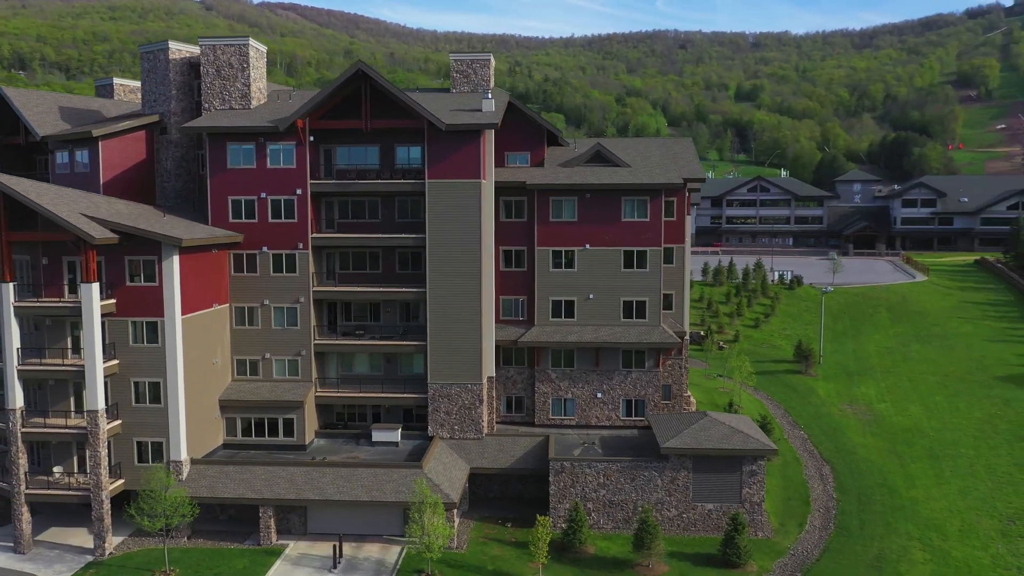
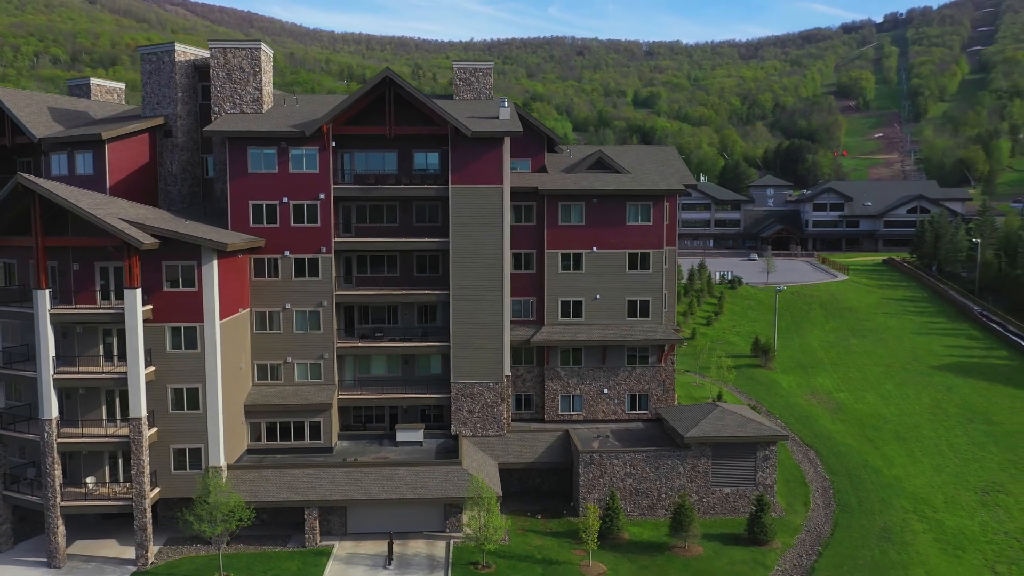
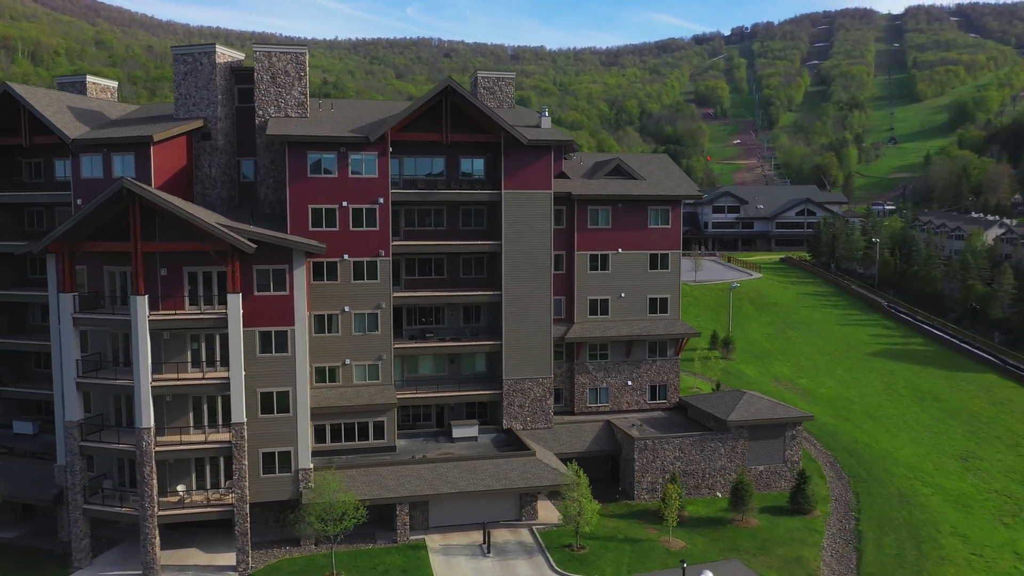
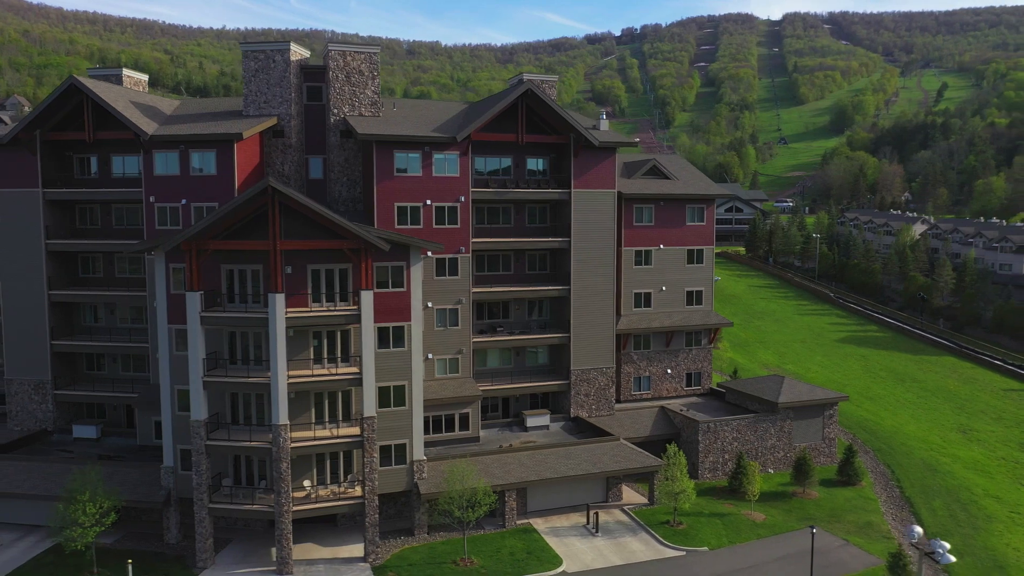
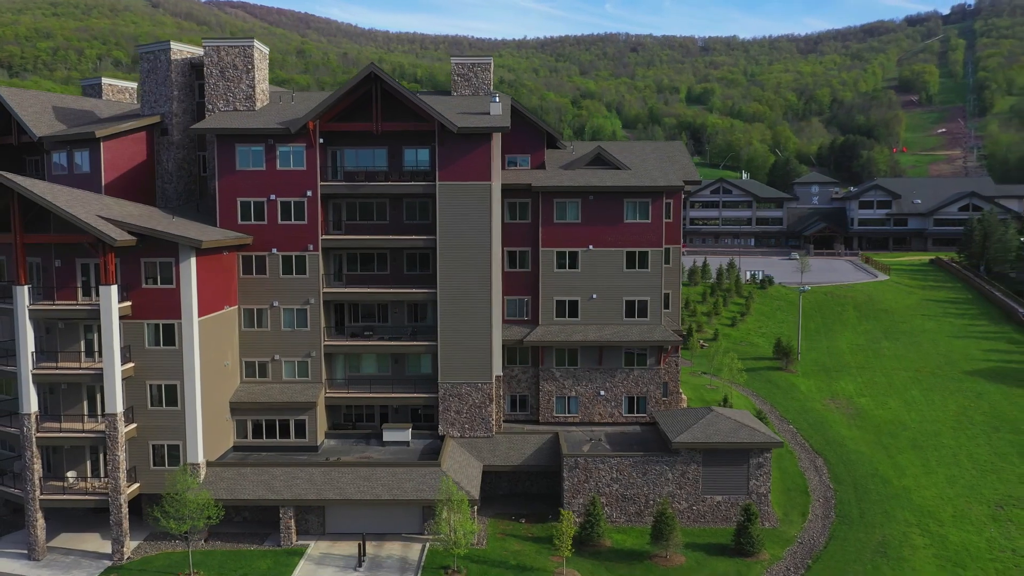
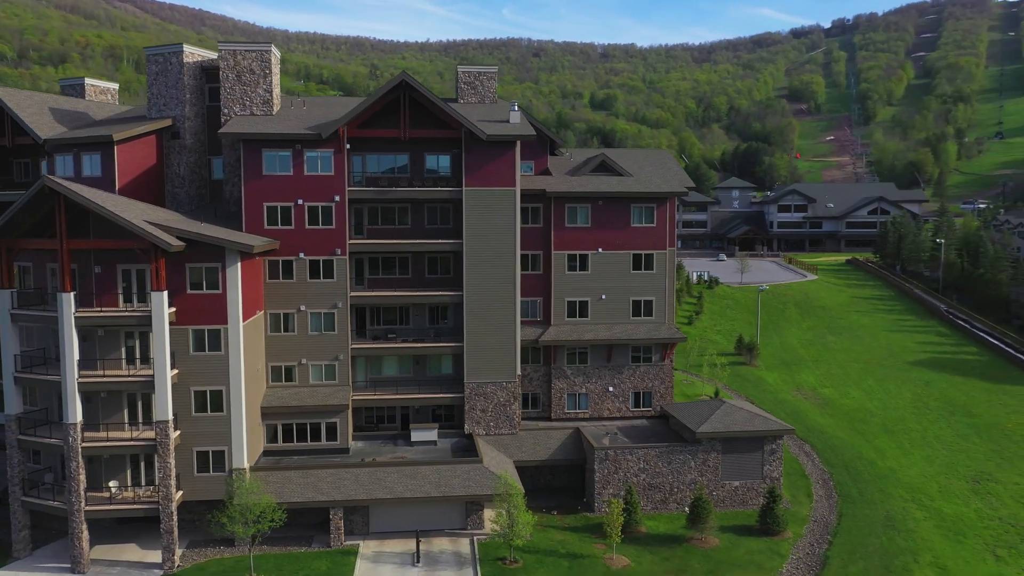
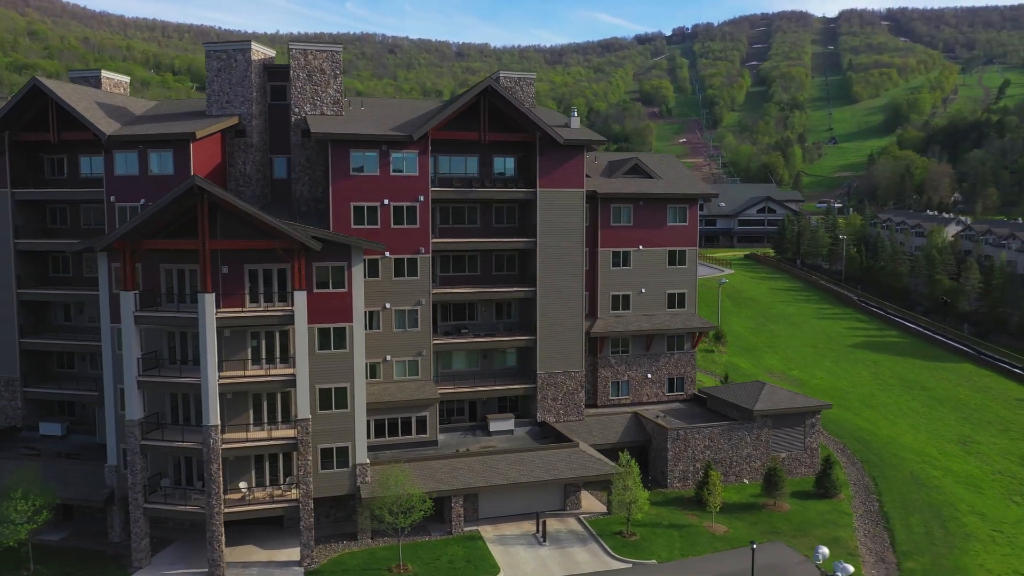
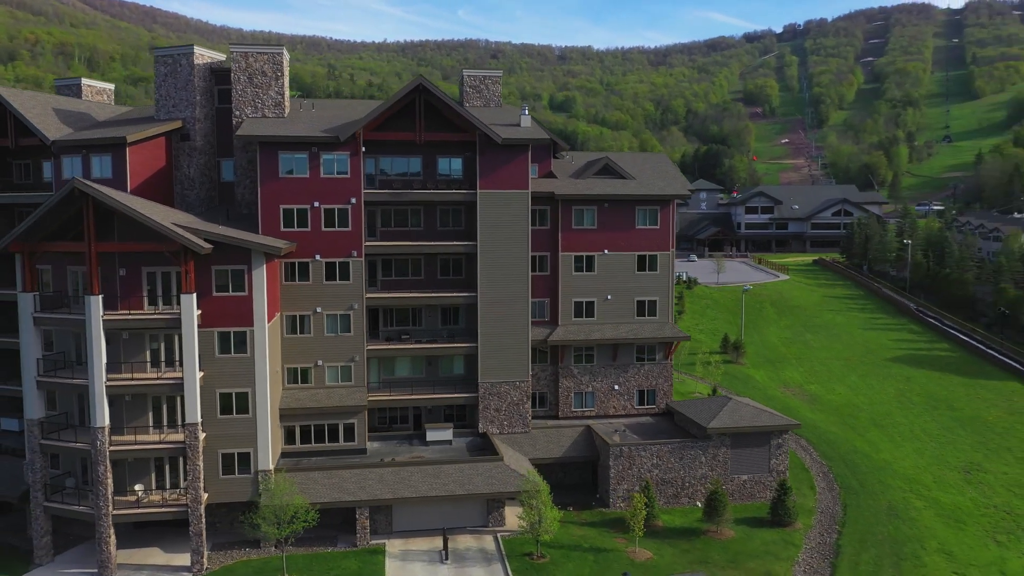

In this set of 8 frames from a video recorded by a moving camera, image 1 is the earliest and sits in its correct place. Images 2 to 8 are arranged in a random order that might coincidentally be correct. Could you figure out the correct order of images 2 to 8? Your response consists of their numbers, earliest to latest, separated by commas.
5, 2, 6, 8, 3, 7, 4
